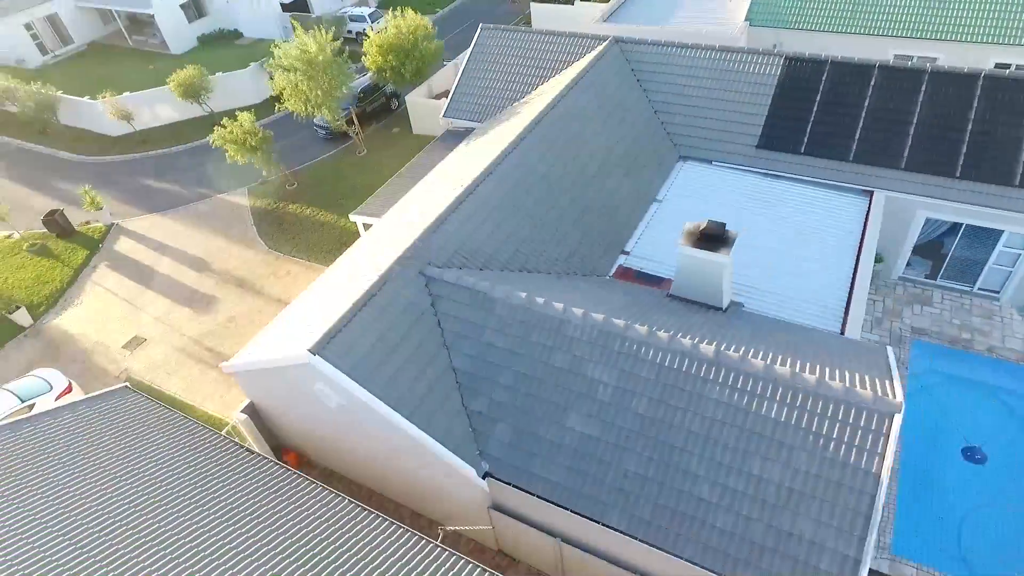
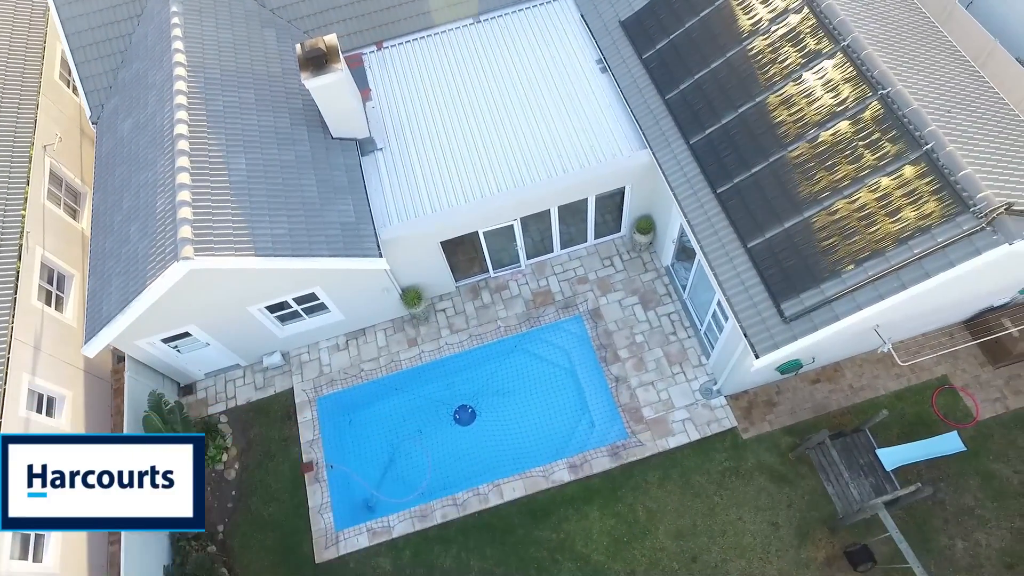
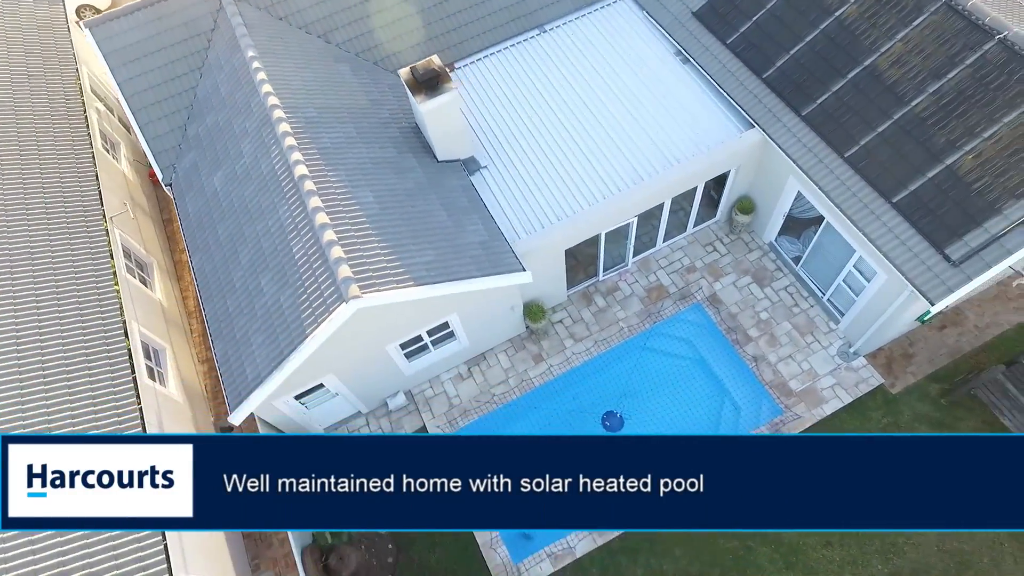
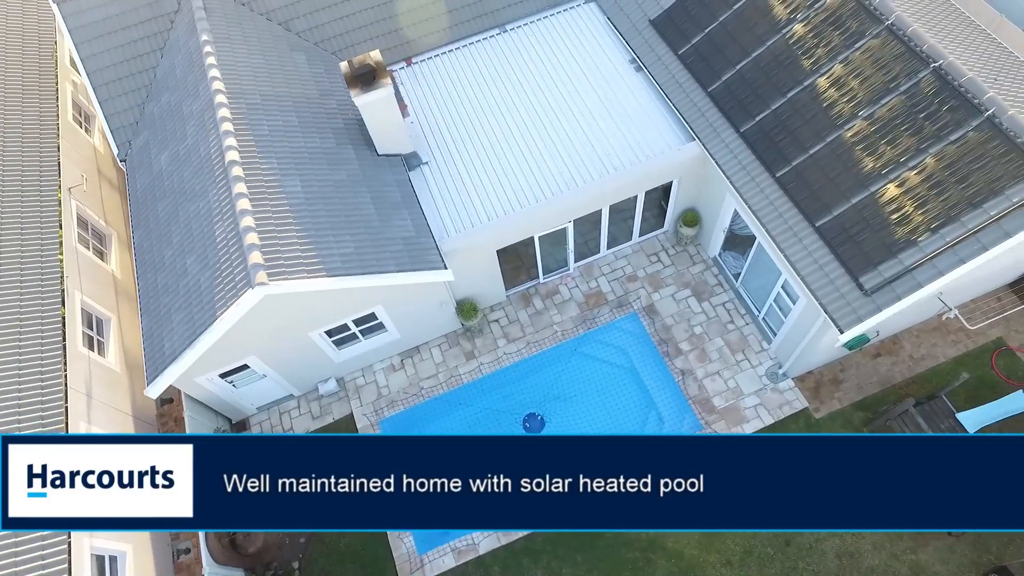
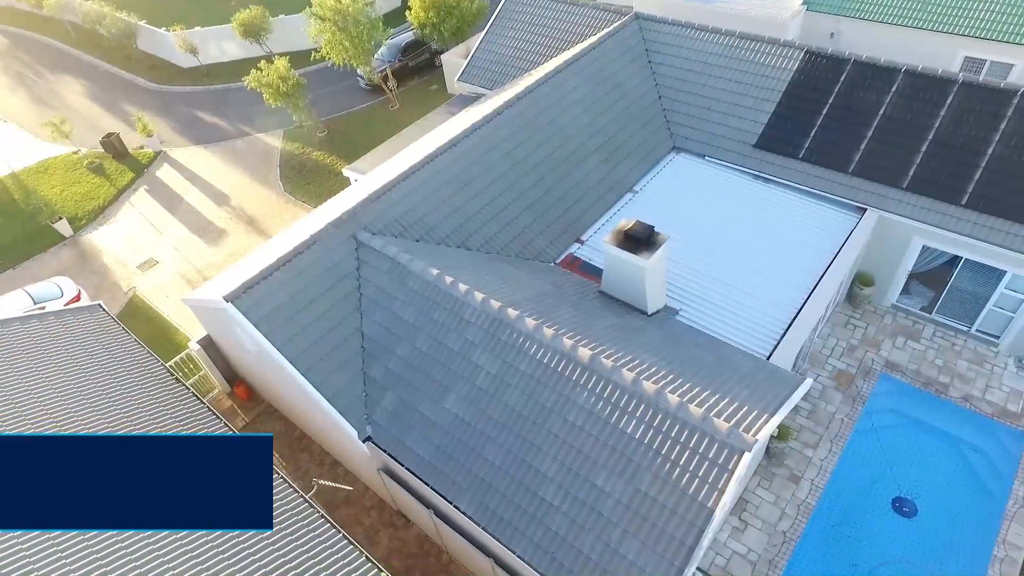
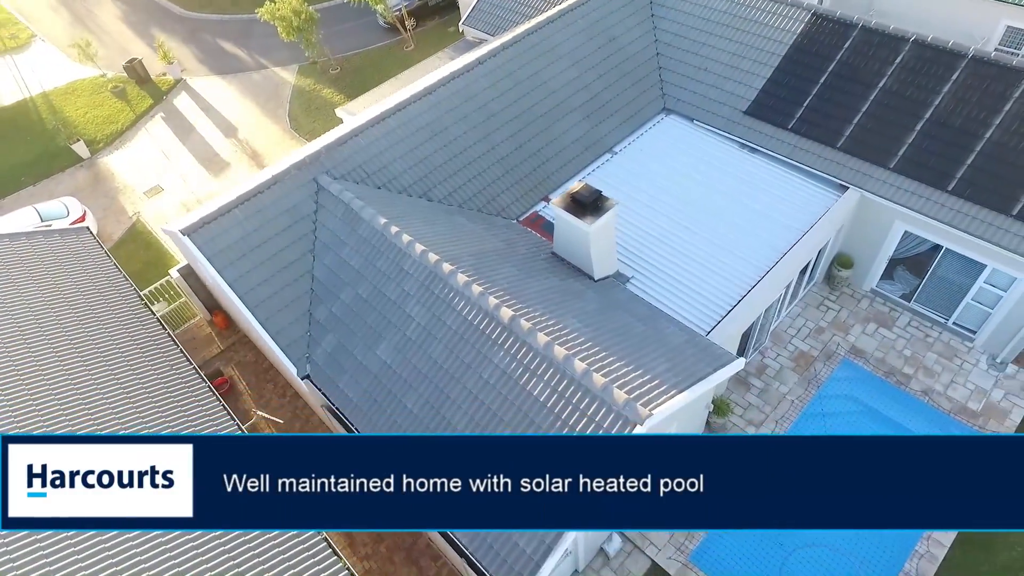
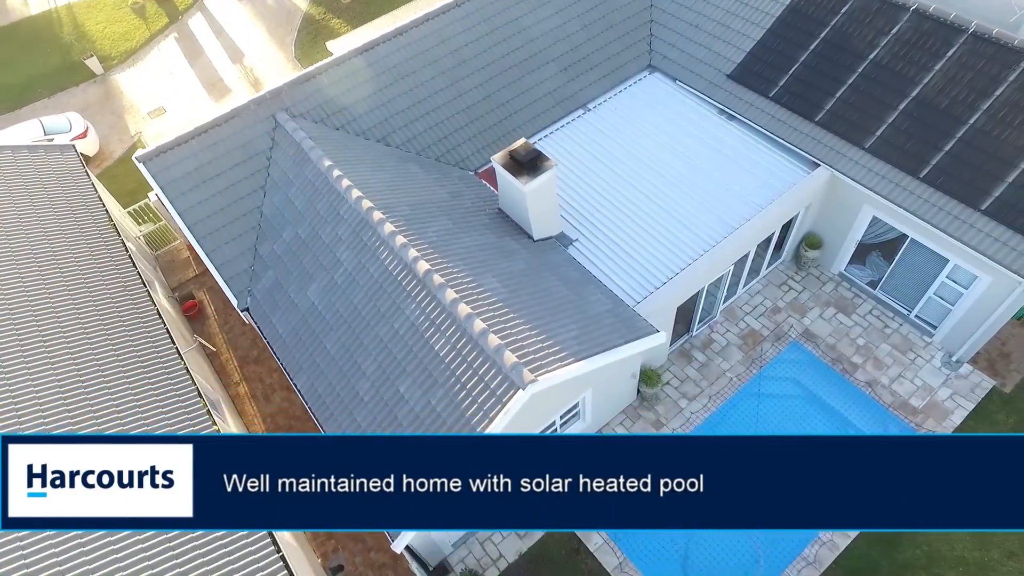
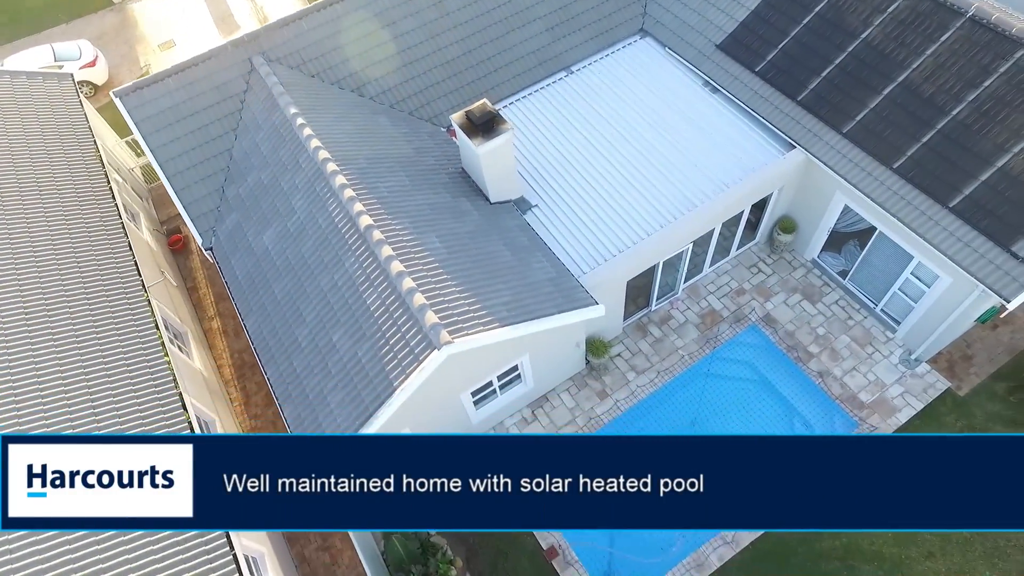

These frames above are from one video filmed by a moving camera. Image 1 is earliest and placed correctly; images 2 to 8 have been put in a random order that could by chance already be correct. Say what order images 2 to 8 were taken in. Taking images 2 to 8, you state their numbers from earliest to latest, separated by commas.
5, 6, 7, 8, 3, 4, 2
